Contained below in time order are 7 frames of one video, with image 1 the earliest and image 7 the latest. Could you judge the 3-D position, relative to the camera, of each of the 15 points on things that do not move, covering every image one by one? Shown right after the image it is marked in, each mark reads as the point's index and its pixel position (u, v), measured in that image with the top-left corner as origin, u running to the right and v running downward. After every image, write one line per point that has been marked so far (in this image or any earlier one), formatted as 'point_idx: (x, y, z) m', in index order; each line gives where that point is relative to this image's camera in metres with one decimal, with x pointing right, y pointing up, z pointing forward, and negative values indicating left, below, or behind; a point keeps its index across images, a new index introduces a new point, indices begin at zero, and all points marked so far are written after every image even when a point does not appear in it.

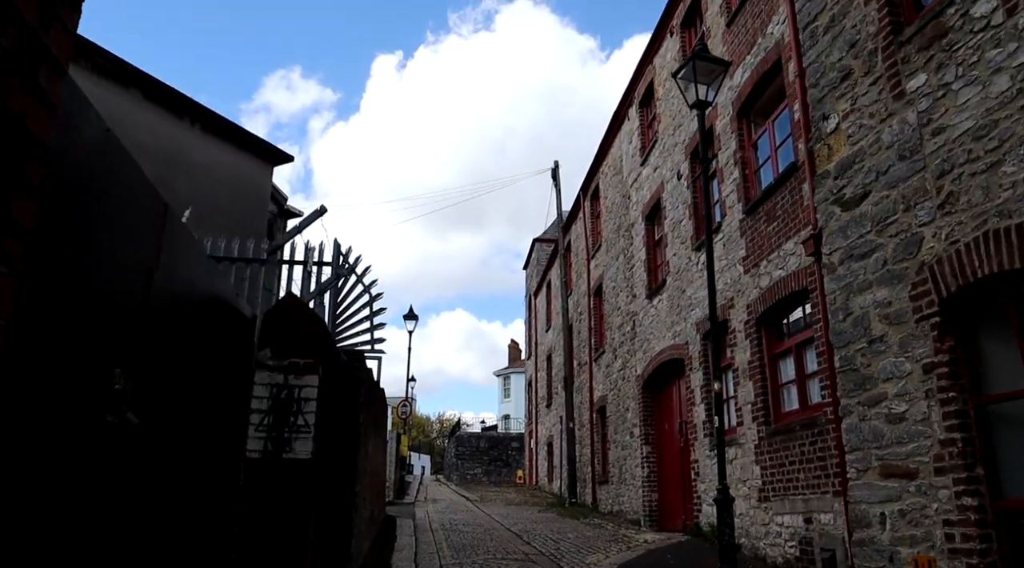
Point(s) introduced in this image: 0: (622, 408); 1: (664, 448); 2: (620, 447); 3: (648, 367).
0: (+2.4, -2.6, +15.6) m
1: (+2.8, -3.0, +13.6) m
2: (+2.3, -3.5, +15.6) m
3: (+2.6, -1.6, +13.8) m
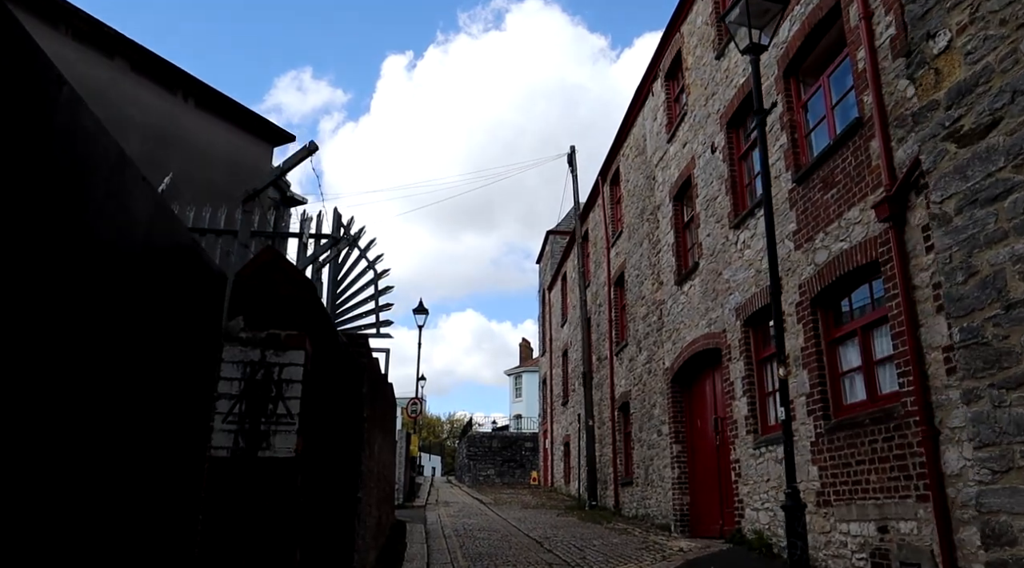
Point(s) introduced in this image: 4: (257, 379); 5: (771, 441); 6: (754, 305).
0: (+2.7, -2.4, +14.5) m
1: (+3.2, -2.8, +12.5) m
2: (+2.7, -3.2, +14.5) m
3: (+2.9, -1.3, +12.7) m
4: (-1.3, -0.5, +3.6) m
5: (+3.2, -2.0, +9.1) m
6: (+3.2, -0.3, +9.7) m
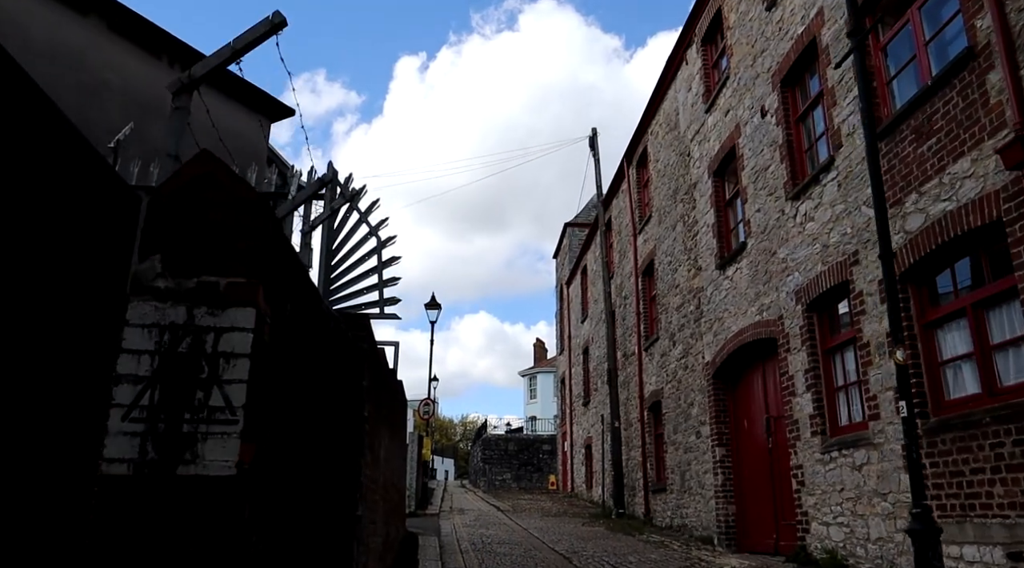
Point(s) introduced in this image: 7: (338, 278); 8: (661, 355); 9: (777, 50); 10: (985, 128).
0: (+3.1, -2.1, +13.2) m
1: (+3.5, -2.5, +11.1) m
2: (+3.1, -3.0, +13.2) m
3: (+3.3, -1.1, +11.3) m
4: (-1.0, -0.2, +2.3) m
5: (+3.5, -1.7, +7.7) m
6: (+3.5, 0.0, +8.3) m
7: (-1.4, +0.1, +5.9) m
8: (+3.0, -1.4, +14.7) m
9: (+3.6, +3.1, +9.8) m
10: (+3.8, +1.2, +5.8) m
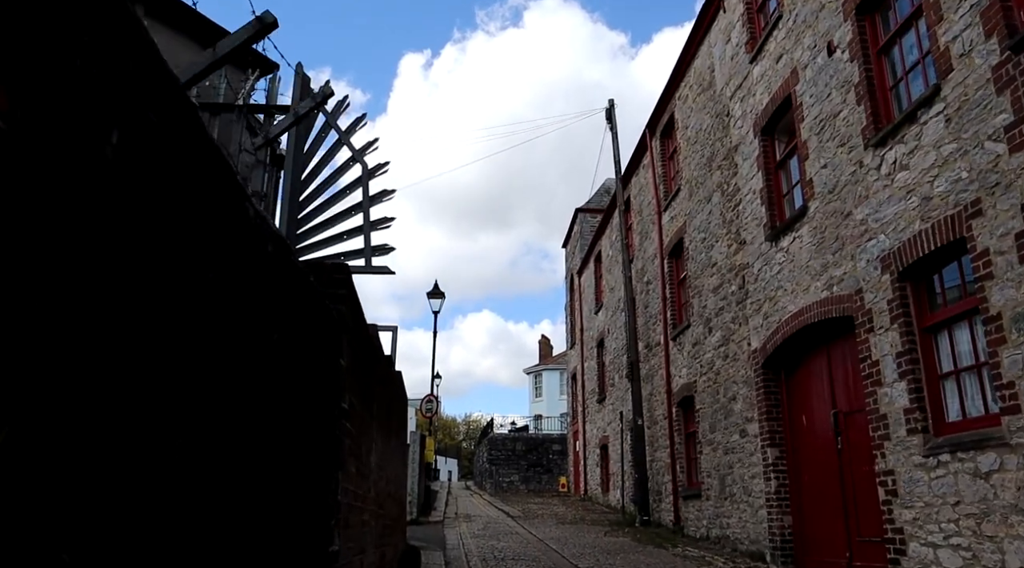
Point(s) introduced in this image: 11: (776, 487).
0: (+3.4, -1.8, +11.6) m
1: (+3.8, -2.2, +9.5) m
2: (+3.3, -2.6, +11.5) m
3: (+3.5, -0.7, +9.7) m
4: (-0.8, +0.1, +0.7) m
5: (+3.7, -1.3, +6.1) m
6: (+3.8, +0.3, +6.7) m
7: (-1.2, +0.4, +4.3) m
8: (+3.3, -1.1, +13.1) m
9: (+3.8, +3.5, +8.1) m
10: (+4.0, +1.6, +4.1) m
11: (+3.5, -2.7, +9.7) m
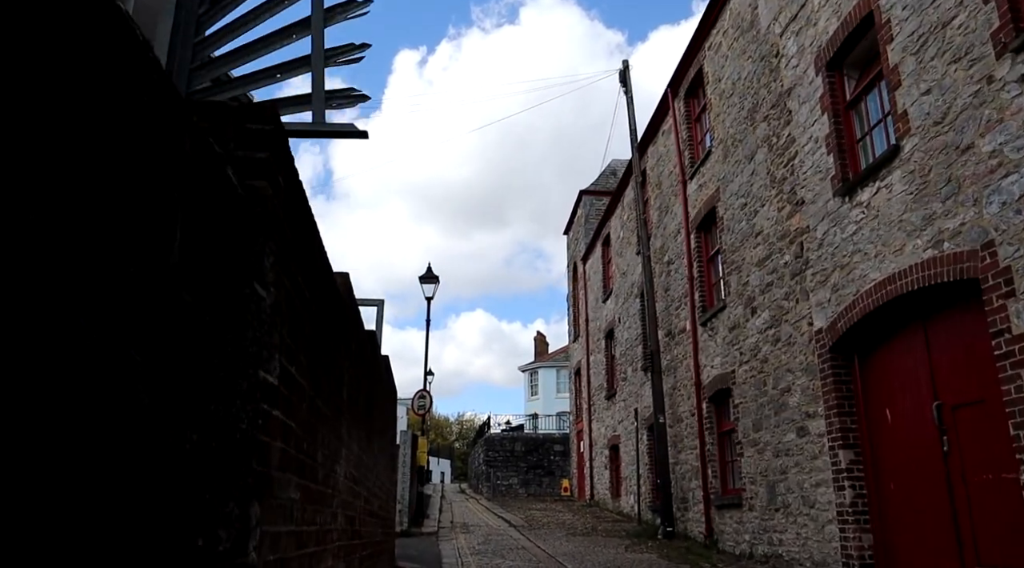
0: (+3.5, -1.4, +9.7) m
1: (+3.9, -1.8, +7.7) m
2: (+3.5, -2.3, +9.7) m
3: (+3.7, -0.3, +7.9) m
4: (-0.6, +0.5, -1.2) m
5: (+3.9, -1.0, +4.3) m
6: (+3.9, +0.7, +4.9) m
7: (-1.0, +0.8, +2.4) m
8: (+3.4, -0.7, +11.3) m
9: (+3.9, +3.9, +6.3) m
10: (+4.2, +2.0, +2.3) m
11: (+3.7, -2.3, +7.8) m
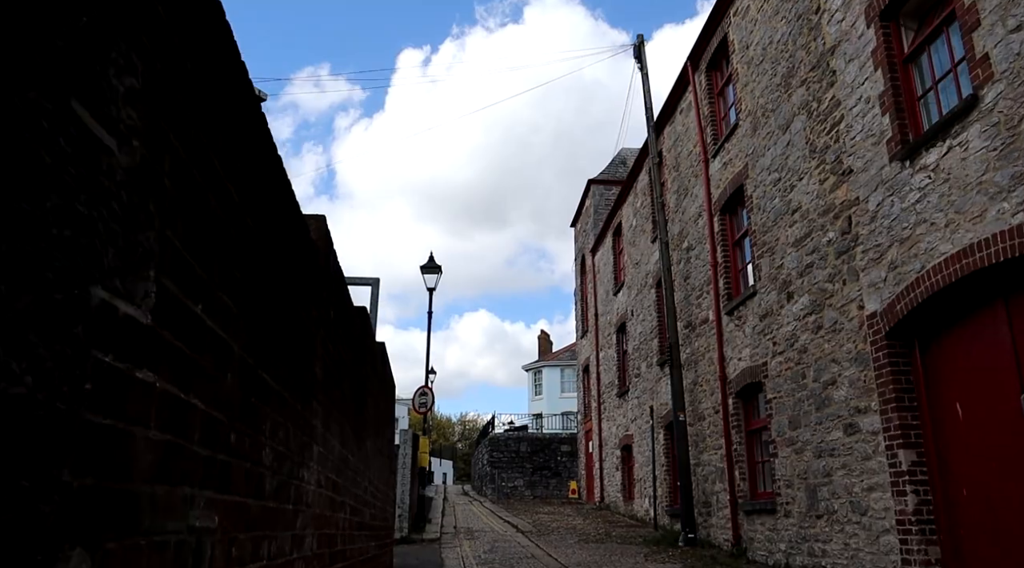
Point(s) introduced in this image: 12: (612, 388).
0: (+3.6, -1.2, +8.7) m
1: (+4.0, -1.5, +6.6) m
2: (+3.6, -2.0, +8.7) m
3: (+3.8, -0.1, +6.9) m
4: (-0.5, +0.7, -2.2) m
5: (+4.0, -0.7, +3.2) m
6: (+4.1, +1.0, +3.9) m
7: (-0.9, +1.0, +1.4) m
8: (+3.5, -0.5, +10.3) m
9: (+4.1, +4.1, +5.3) m
10: (+4.3, +2.2, +1.3) m
11: (+3.8, -2.1, +6.8) m
12: (+2.6, -2.7, +19.0) m
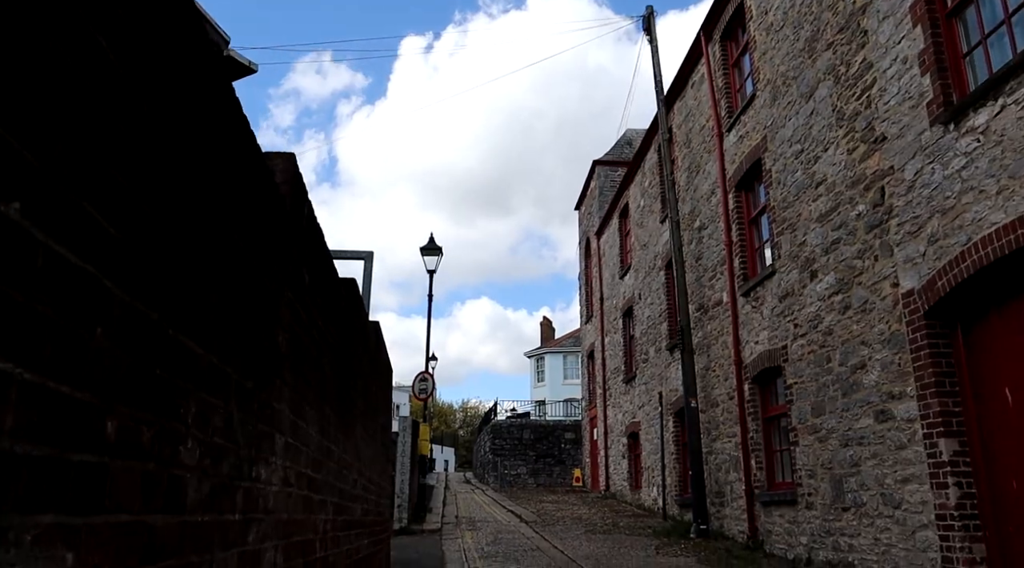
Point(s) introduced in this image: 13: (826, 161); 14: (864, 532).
0: (+3.7, -0.9, +8.1) m
1: (+4.1, -1.3, +6.1) m
2: (+3.6, -1.8, +8.1) m
3: (+3.8, +0.1, +6.3) m
4: (-0.5, +0.8, -2.8) m
5: (+4.1, -0.6, +2.7) m
6: (+4.1, +1.1, +3.2) m
7: (-0.8, +1.2, +0.8) m
8: (+3.6, -0.2, +9.7) m
9: (+4.1, +4.3, +4.6) m
10: (+4.4, +2.3, +0.7) m
11: (+3.8, -1.8, +6.3) m
12: (+2.7, -2.3, +18.4) m
13: (+3.7, +1.5, +8.7) m
14: (+3.6, -2.6, +7.5) m
